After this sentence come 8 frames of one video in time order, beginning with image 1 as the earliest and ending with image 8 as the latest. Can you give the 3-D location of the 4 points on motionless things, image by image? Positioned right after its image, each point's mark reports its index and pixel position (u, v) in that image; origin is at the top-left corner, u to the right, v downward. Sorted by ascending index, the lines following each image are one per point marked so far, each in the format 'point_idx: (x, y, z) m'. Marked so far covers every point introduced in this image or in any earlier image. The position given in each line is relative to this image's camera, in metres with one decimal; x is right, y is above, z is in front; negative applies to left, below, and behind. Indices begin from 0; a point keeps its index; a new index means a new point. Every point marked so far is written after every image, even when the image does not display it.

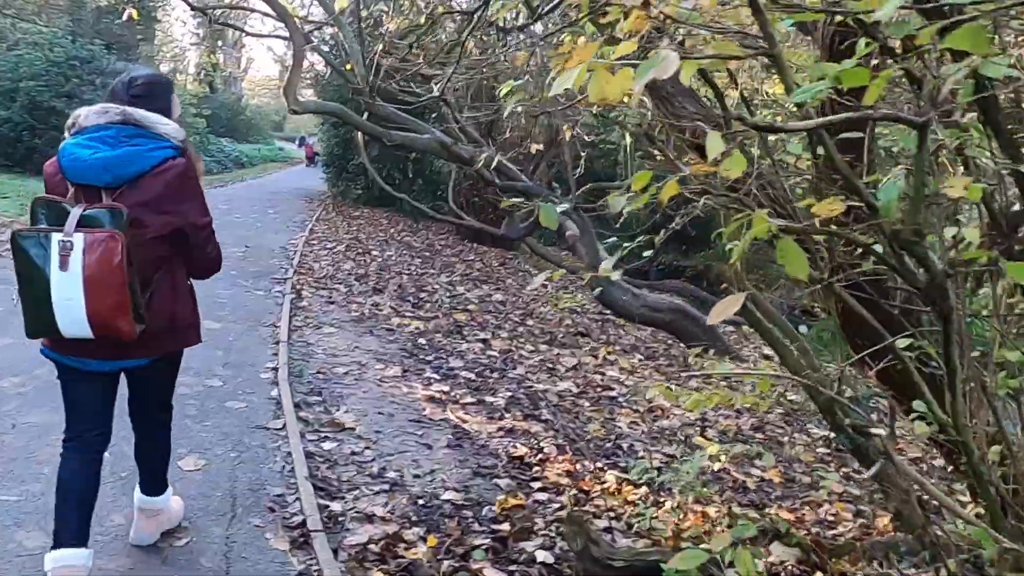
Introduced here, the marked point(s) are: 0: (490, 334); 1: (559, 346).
0: (-0.2, -0.4, +7.3) m
1: (+0.5, -0.6, +7.5) m
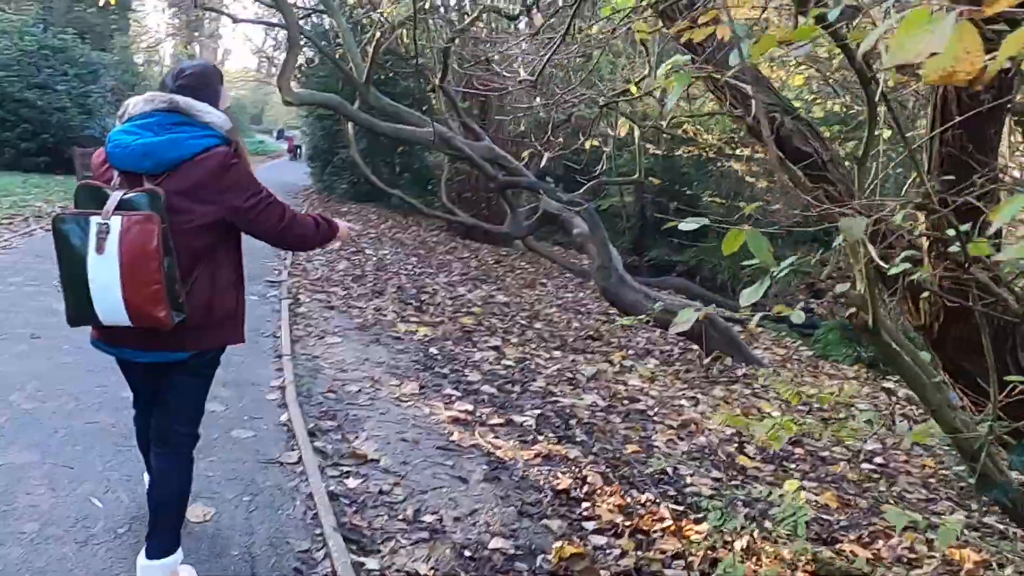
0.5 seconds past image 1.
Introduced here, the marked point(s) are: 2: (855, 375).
0: (-0.1, -0.5, +6.9) m
1: (+0.6, -0.6, +7.1) m
2: (+3.9, -1.0, +8.7) m
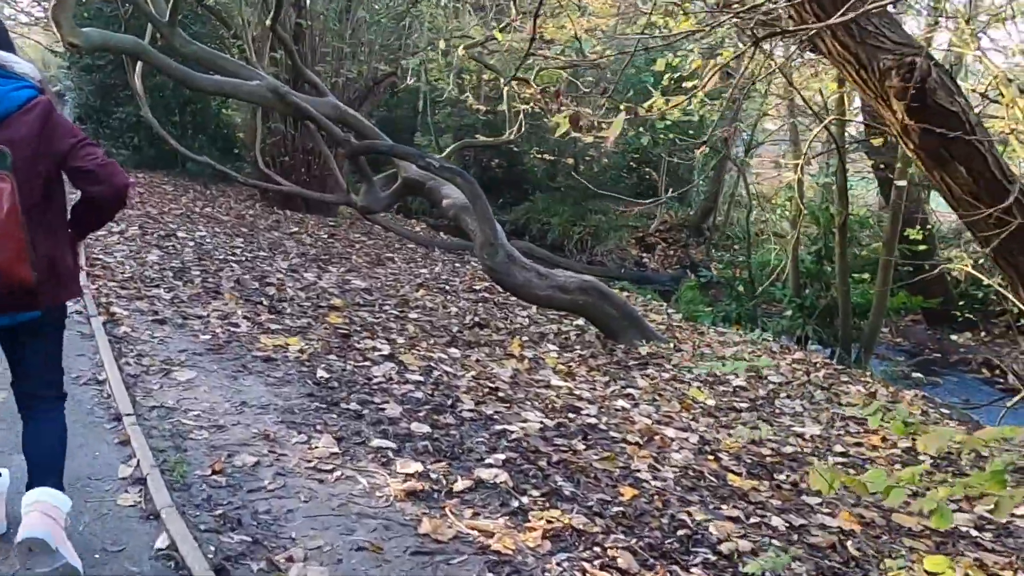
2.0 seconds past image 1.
0: (-0.9, -0.4, +5.6) m
1: (-0.3, -0.5, +6.0) m
2: (+2.5, -0.5, +8.5) m
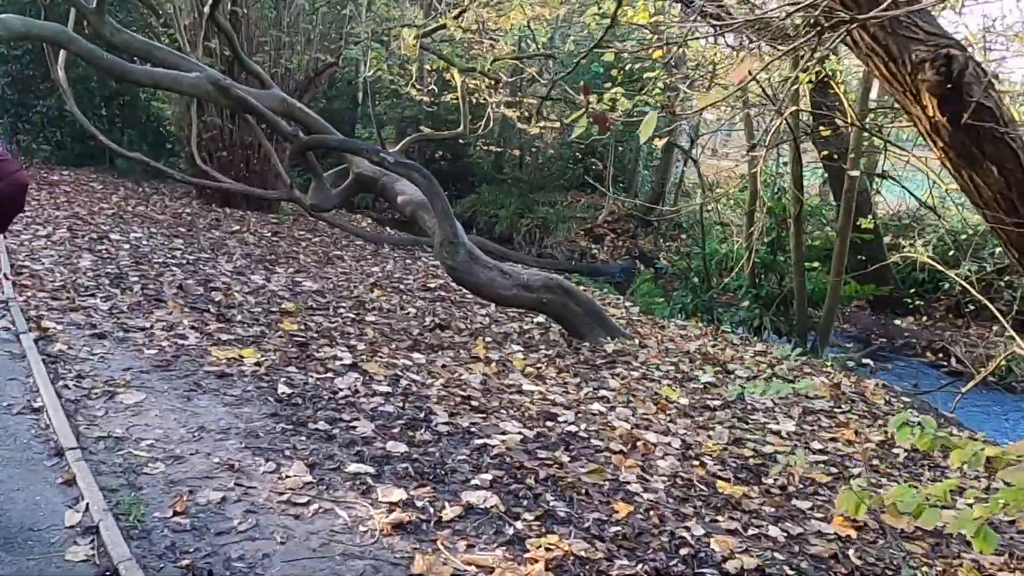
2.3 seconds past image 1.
0: (-1.2, -0.4, +5.3) m
1: (-0.6, -0.5, +5.8) m
2: (+2.0, -0.5, +8.4) m
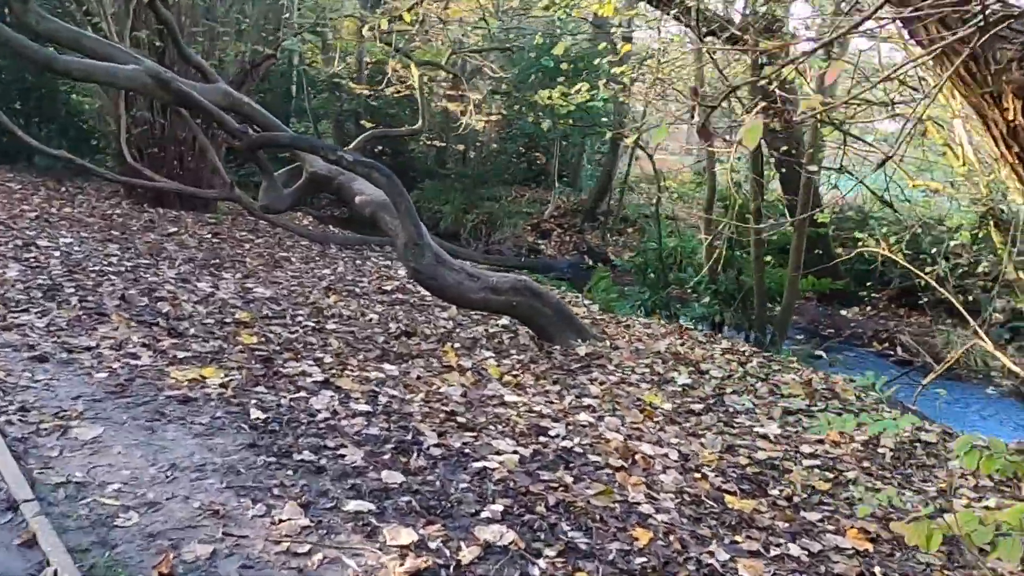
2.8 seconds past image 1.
0: (-1.3, -0.5, +5.0) m
1: (-0.8, -0.5, +5.5) m
2: (+1.6, -0.4, +8.3) m
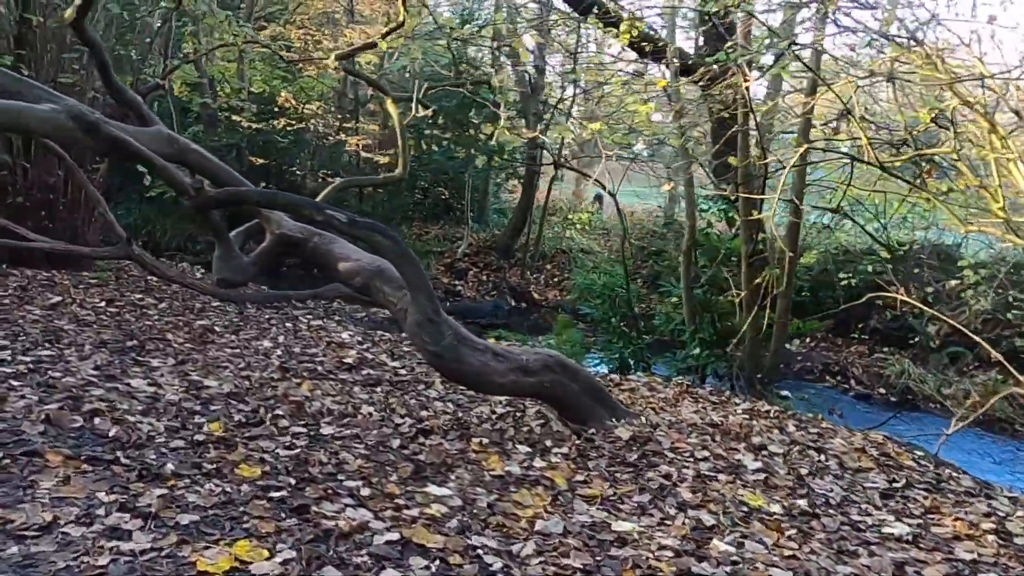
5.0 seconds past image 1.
0: (-0.8, -1.1, +3.7) m
1: (-0.3, -1.1, +4.3) m
2: (+1.5, -1.0, +7.5) m
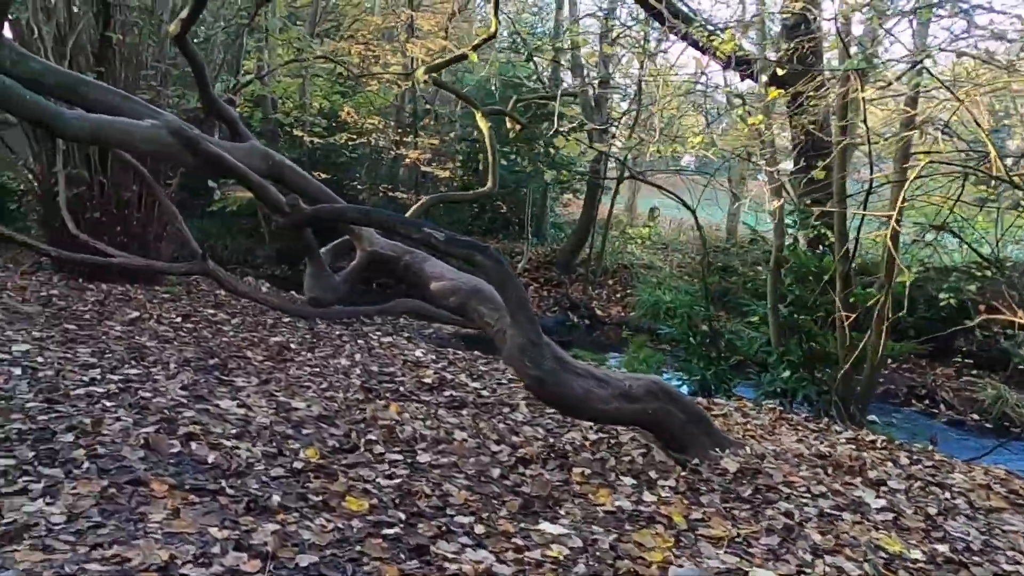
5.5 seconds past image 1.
0: (-0.2, -1.2, +3.5) m
1: (+0.3, -1.2, +4.0) m
2: (+2.3, -1.2, +7.2) m
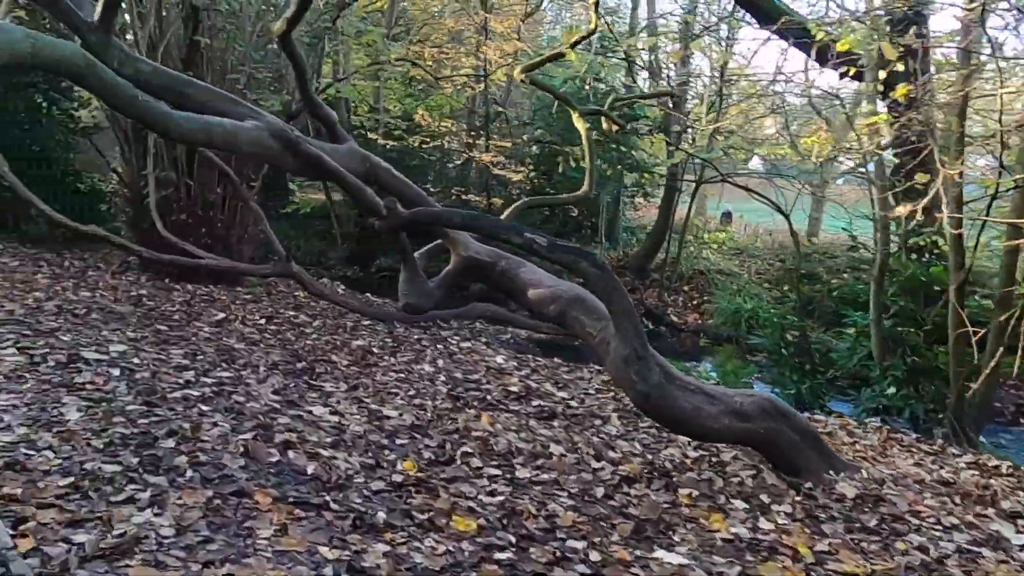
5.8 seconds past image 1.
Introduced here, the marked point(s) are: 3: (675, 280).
0: (+0.3, -1.2, +3.3) m
1: (+0.8, -1.3, +3.8) m
2: (+3.1, -1.3, +6.7) m
3: (+3.5, +0.2, +16.2) m
